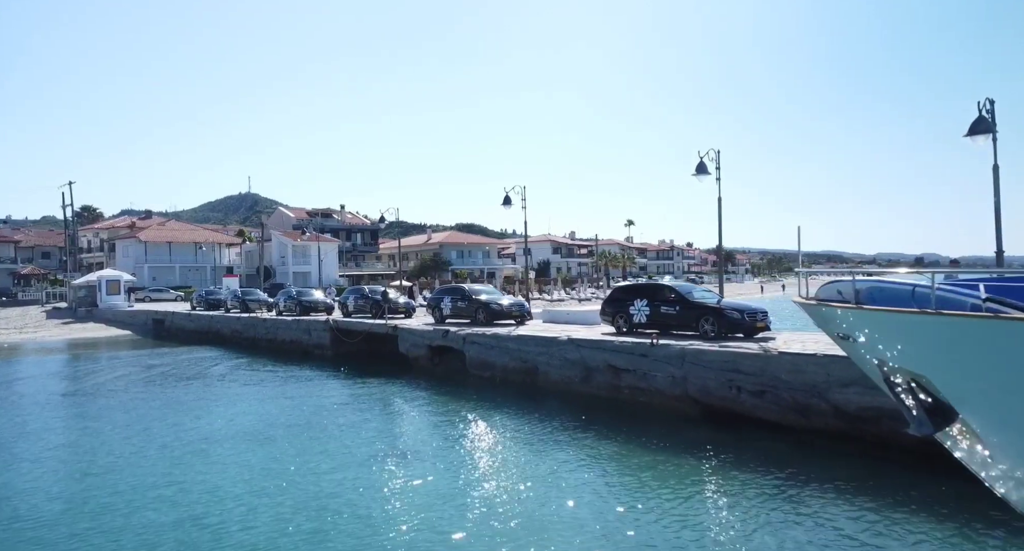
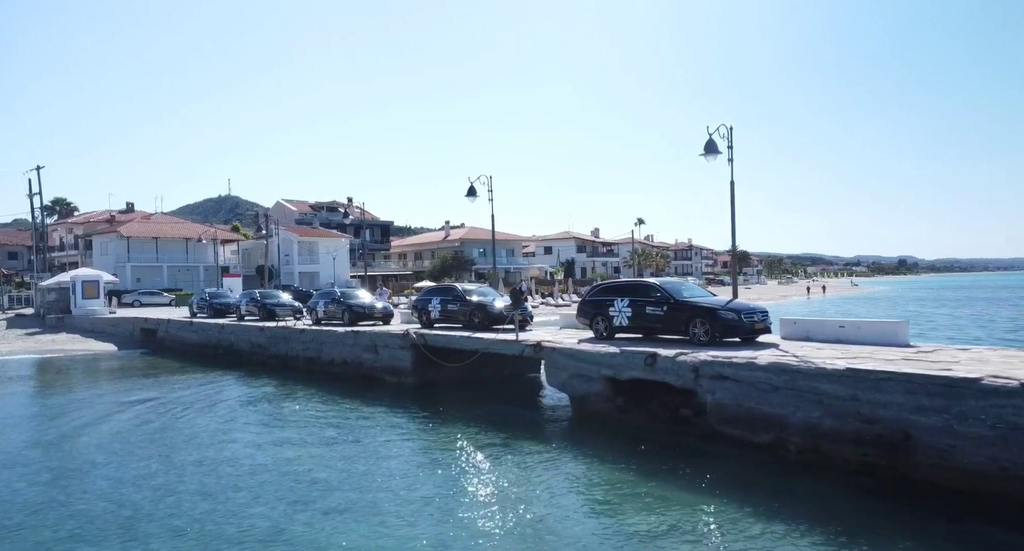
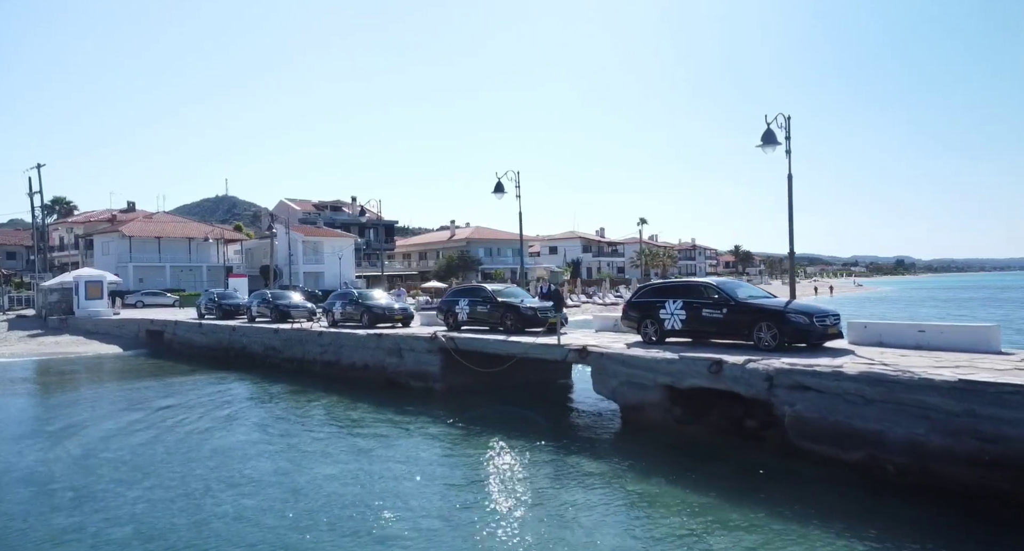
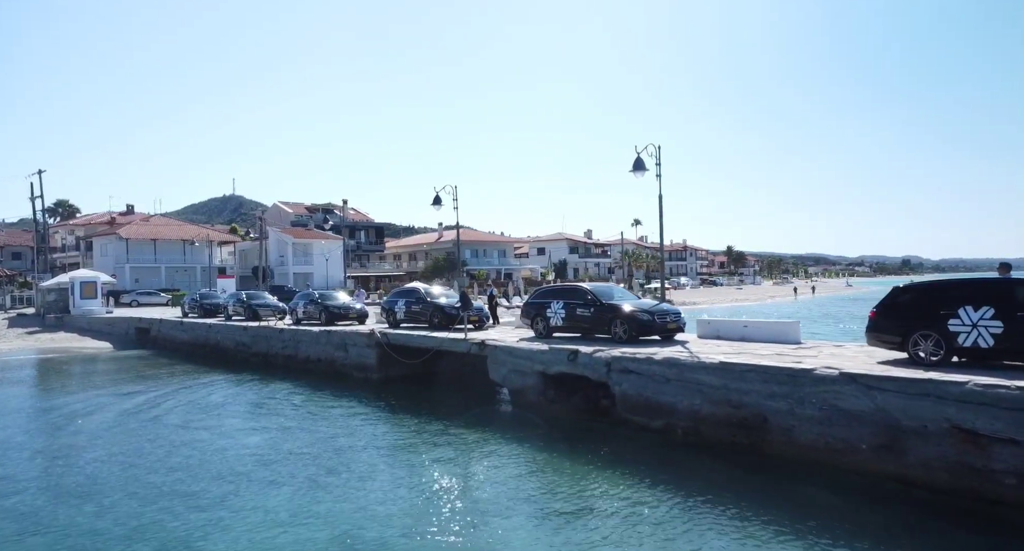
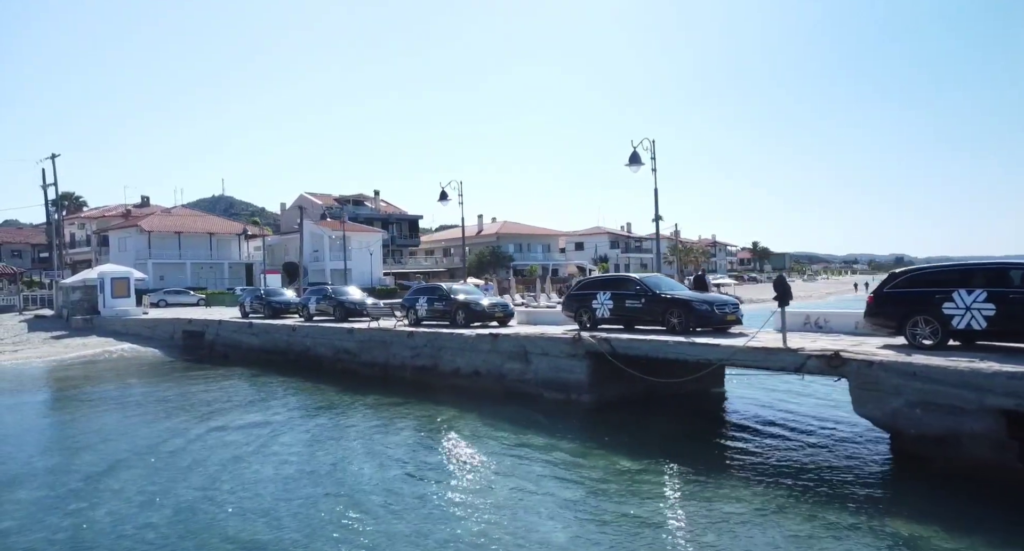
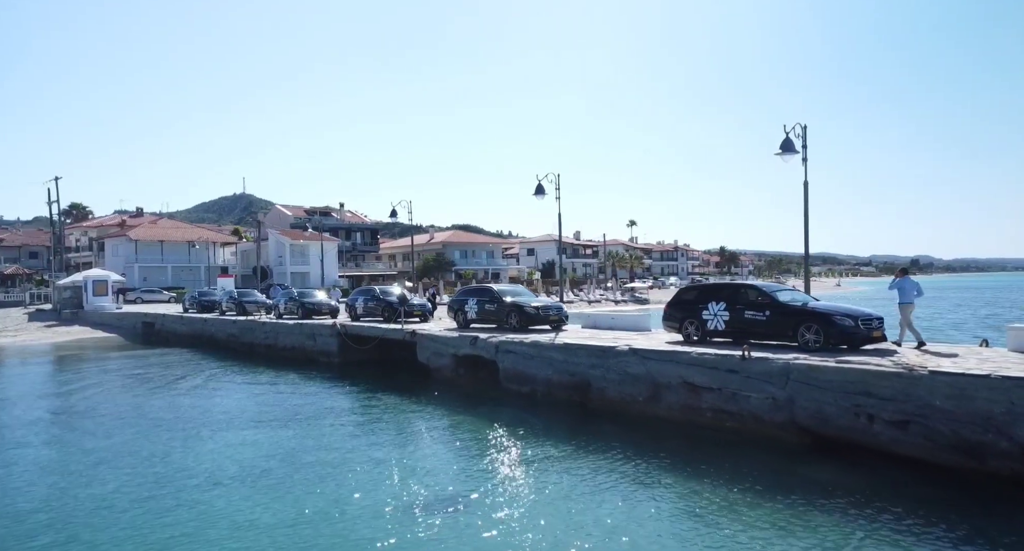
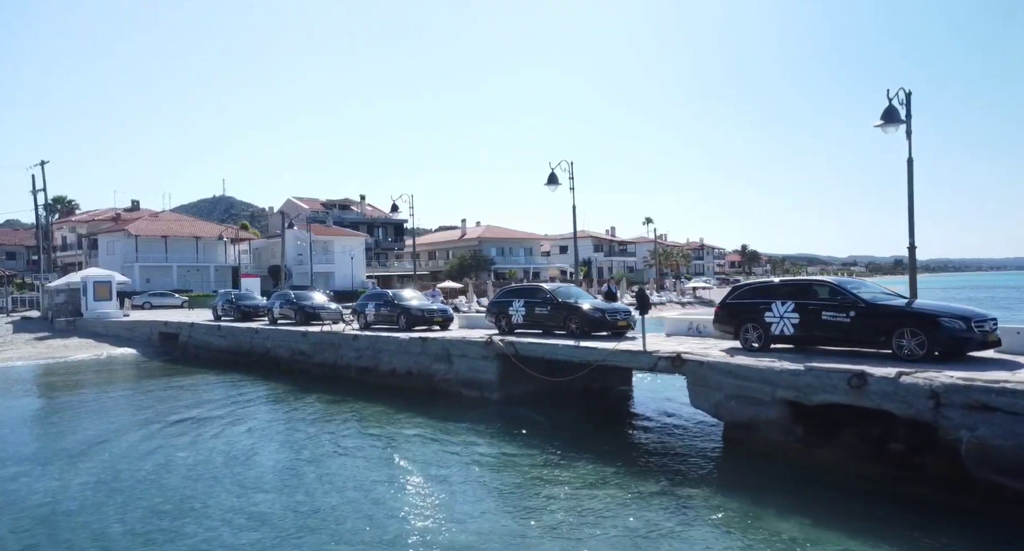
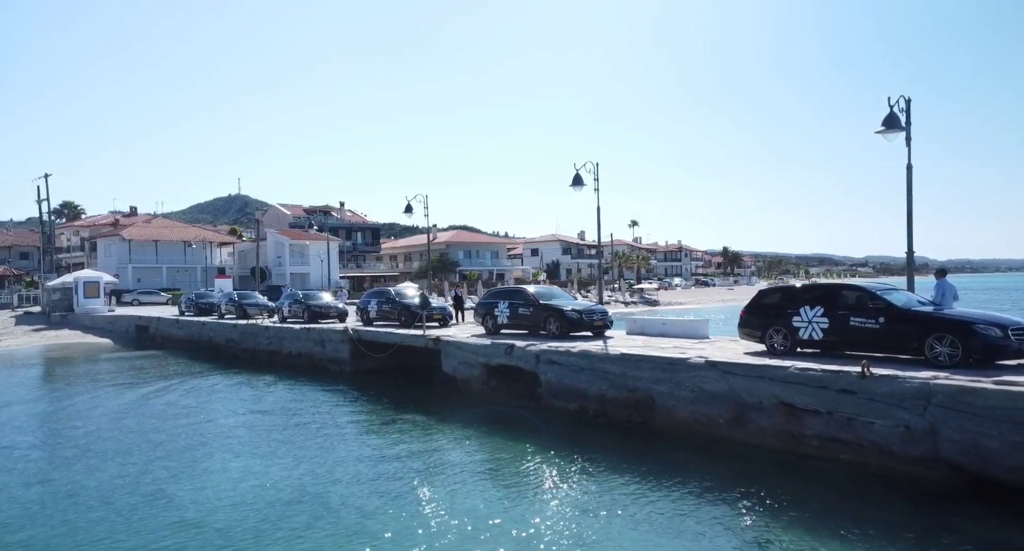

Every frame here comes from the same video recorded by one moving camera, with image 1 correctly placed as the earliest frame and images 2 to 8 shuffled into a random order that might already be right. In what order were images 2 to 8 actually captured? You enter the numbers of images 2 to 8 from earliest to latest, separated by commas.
6, 8, 4, 2, 3, 7, 5
